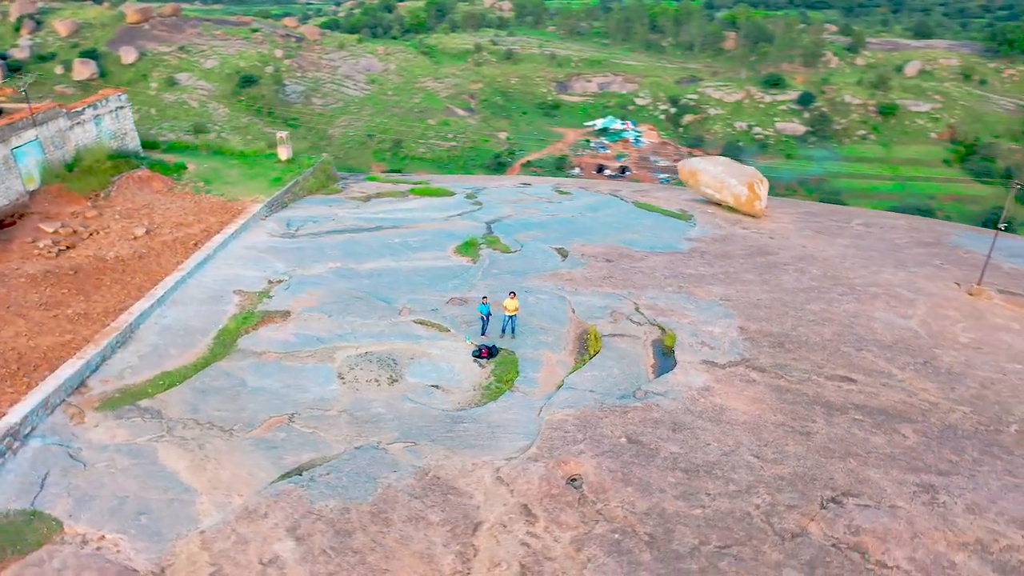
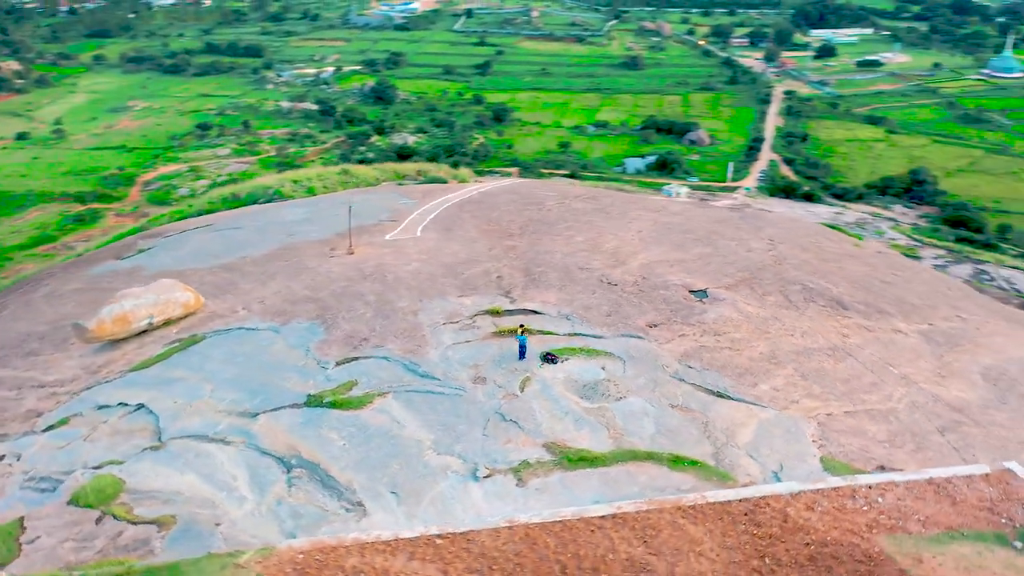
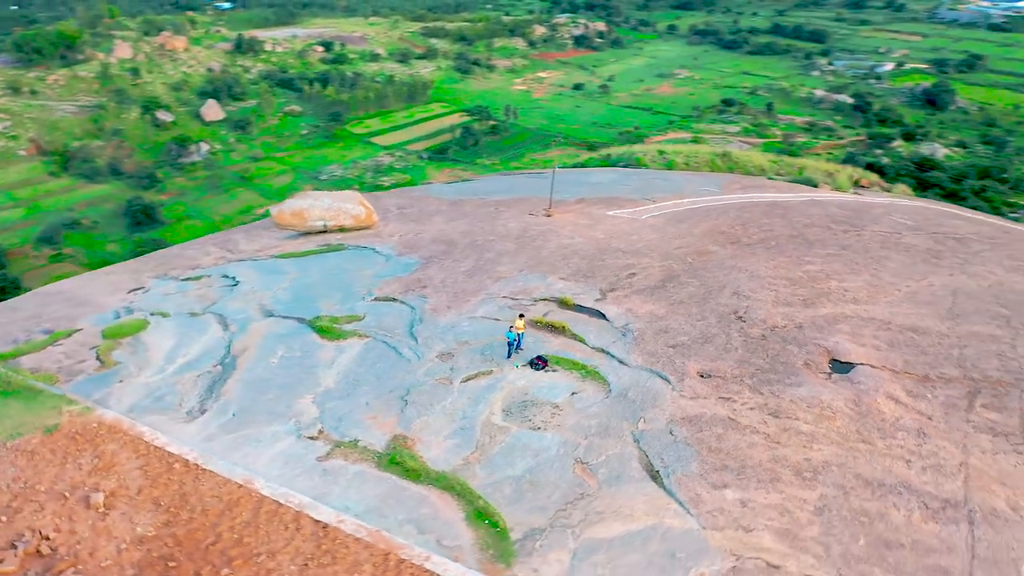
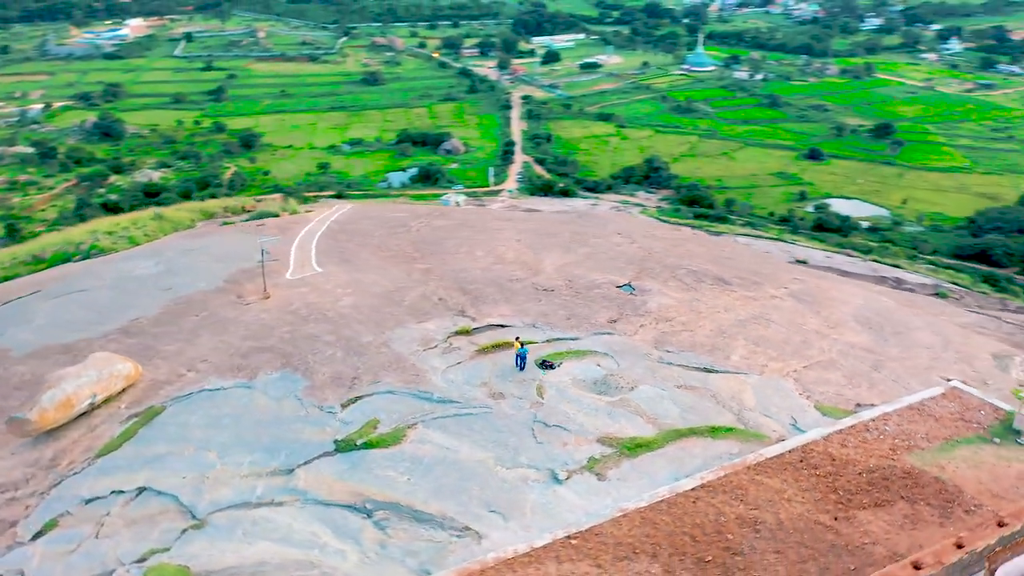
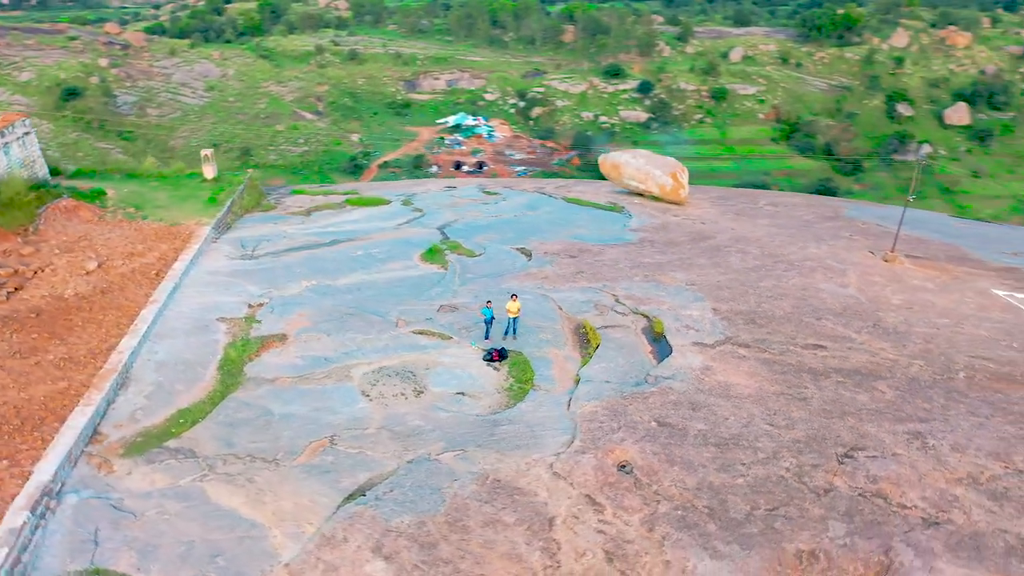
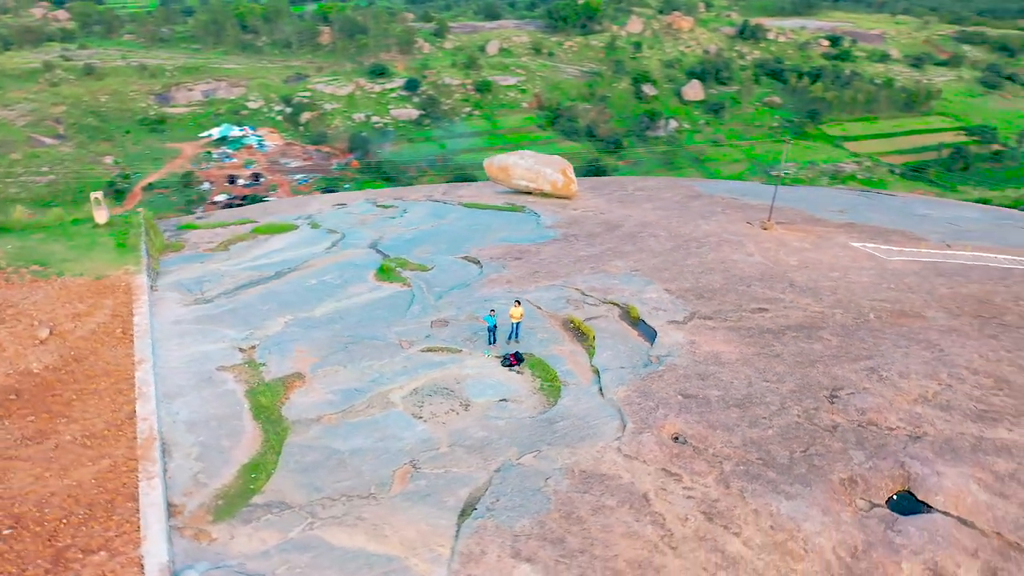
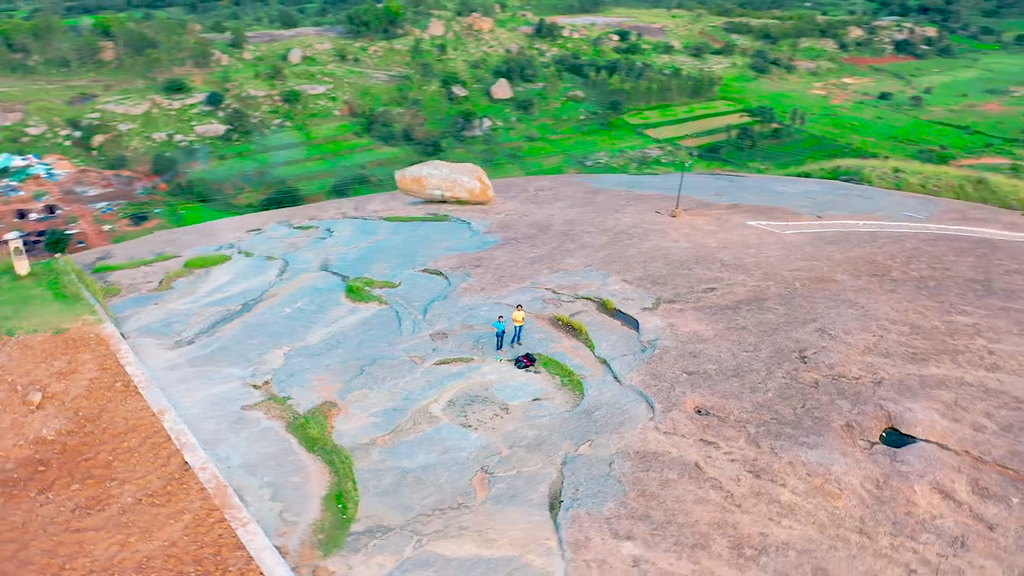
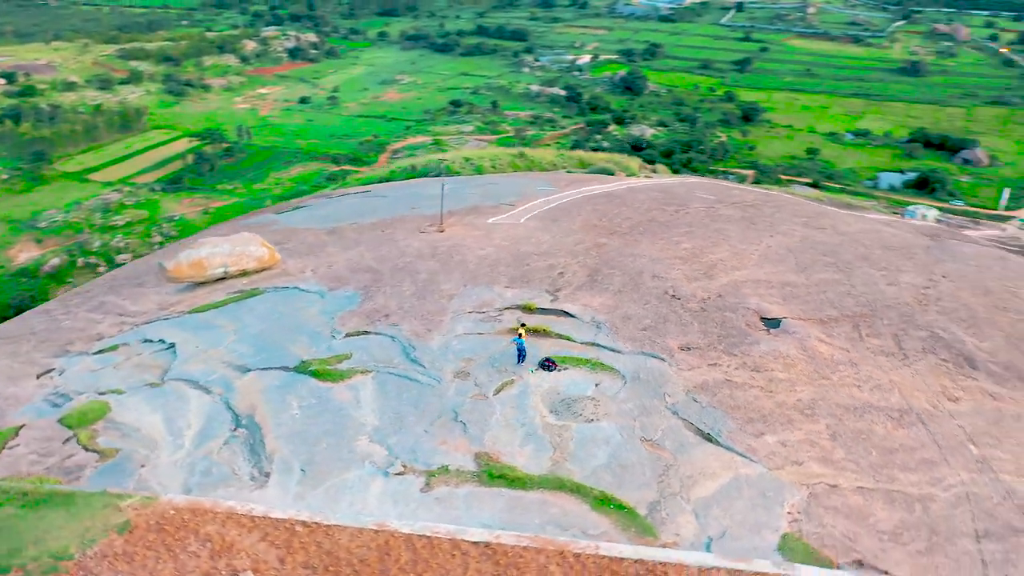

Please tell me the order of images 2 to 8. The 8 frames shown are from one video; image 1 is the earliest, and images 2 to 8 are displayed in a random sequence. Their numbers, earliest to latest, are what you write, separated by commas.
5, 6, 7, 3, 8, 2, 4
